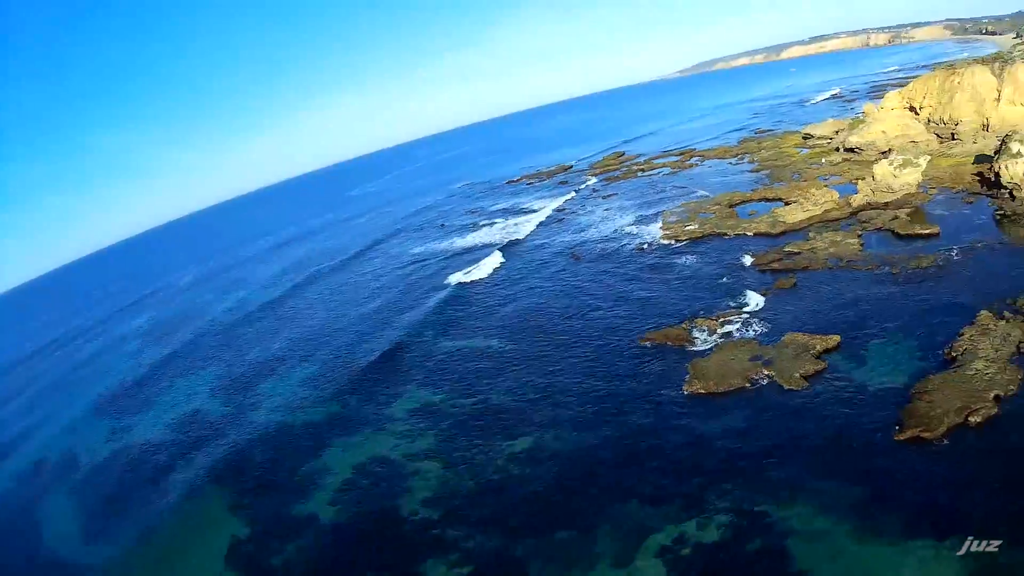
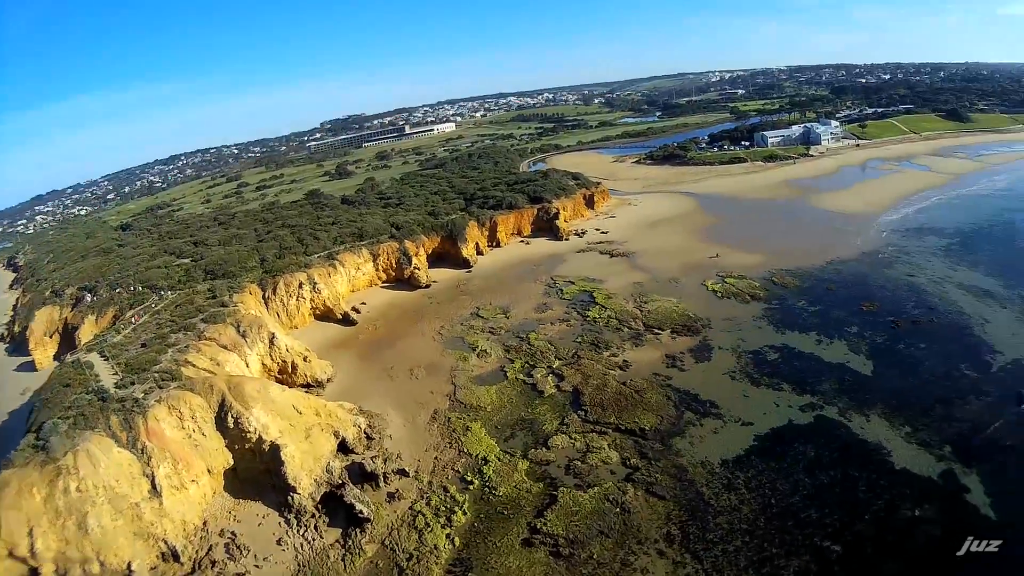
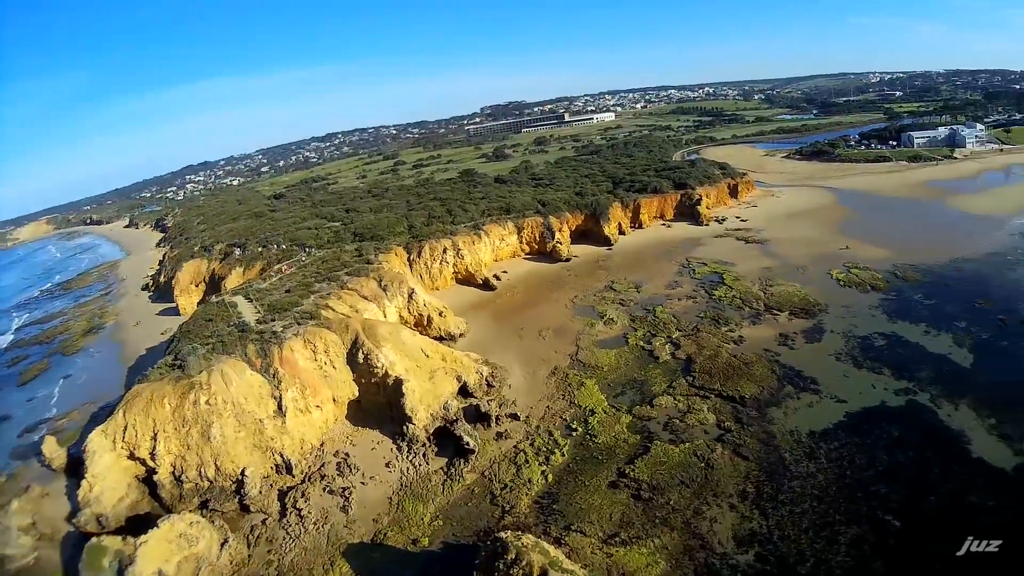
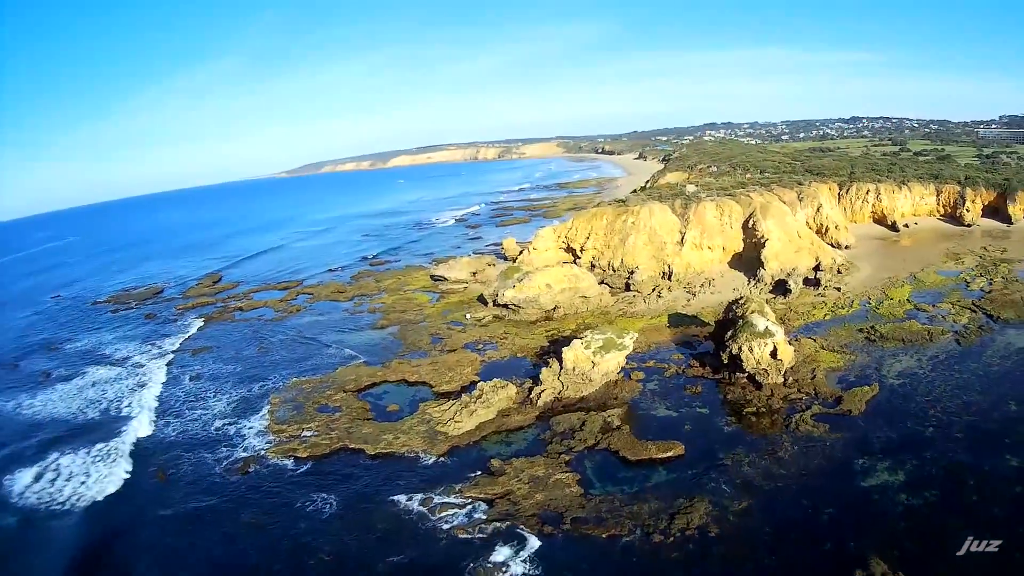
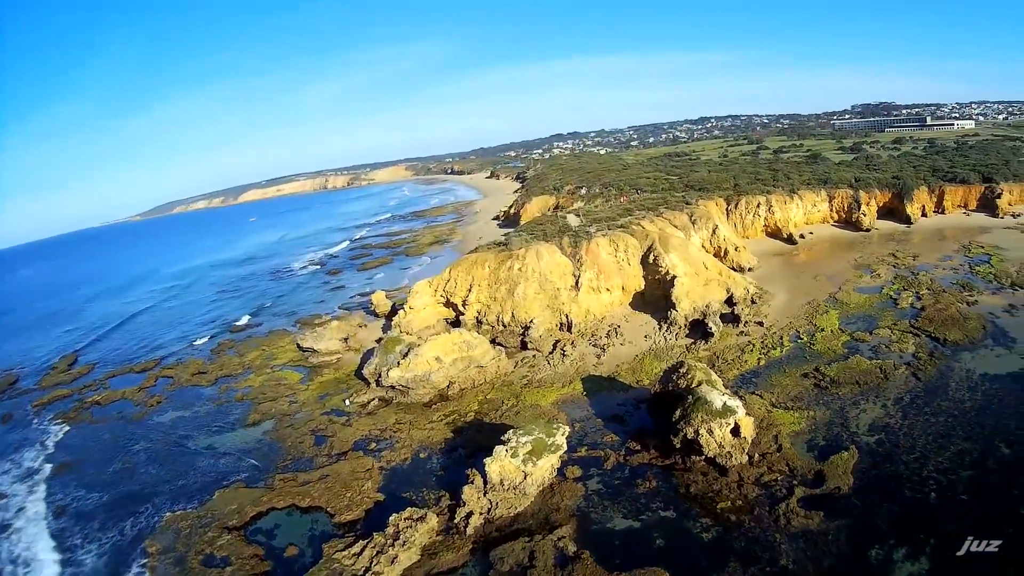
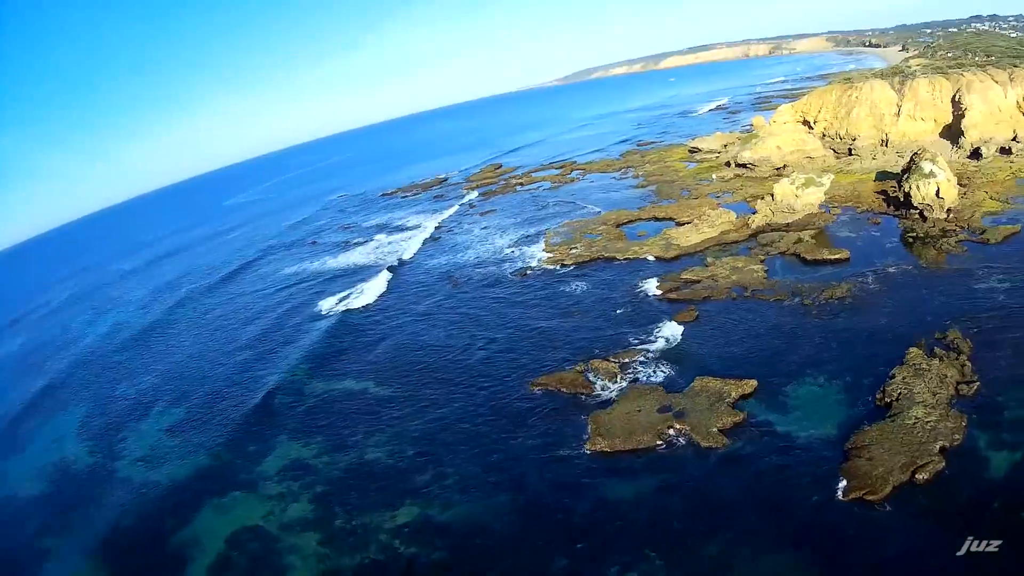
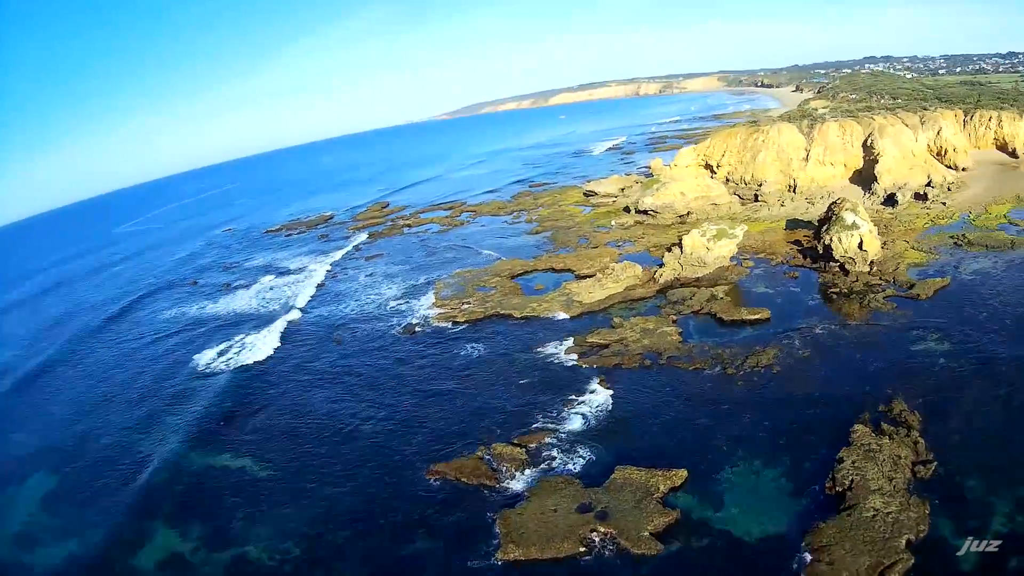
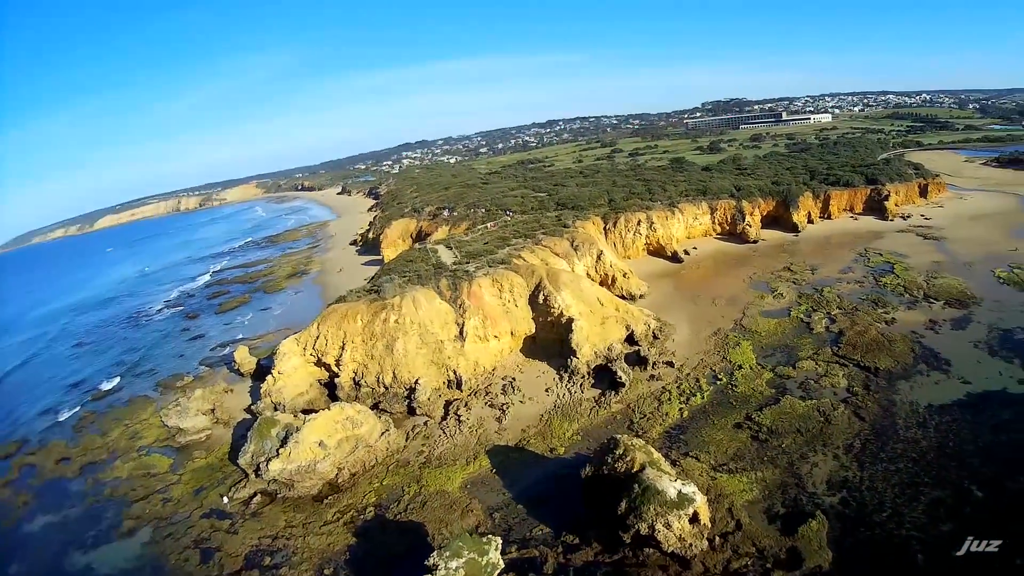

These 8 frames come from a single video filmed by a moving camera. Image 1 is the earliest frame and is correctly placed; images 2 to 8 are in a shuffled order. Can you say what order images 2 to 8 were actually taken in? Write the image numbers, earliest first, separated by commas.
6, 7, 4, 5, 8, 3, 2
